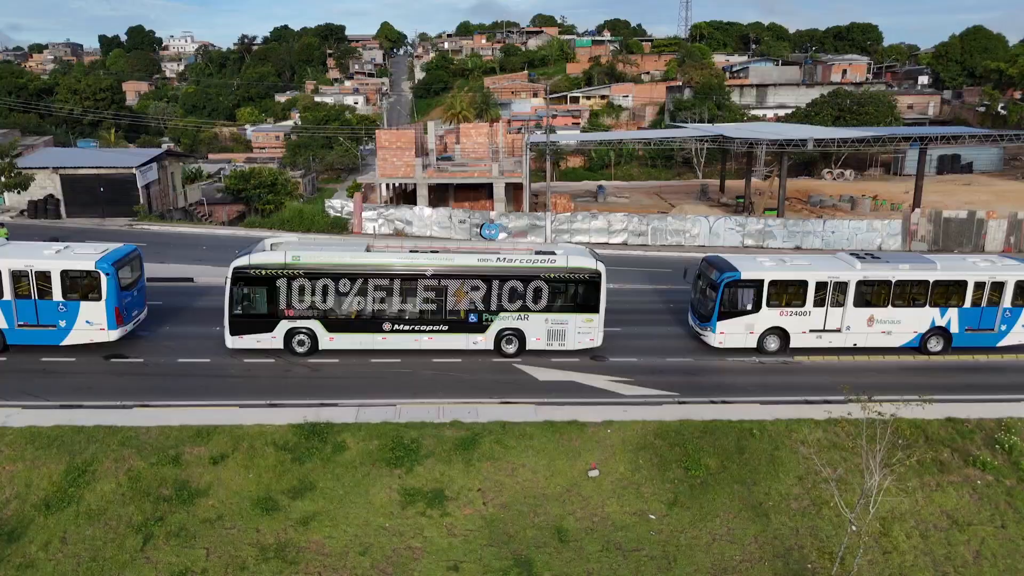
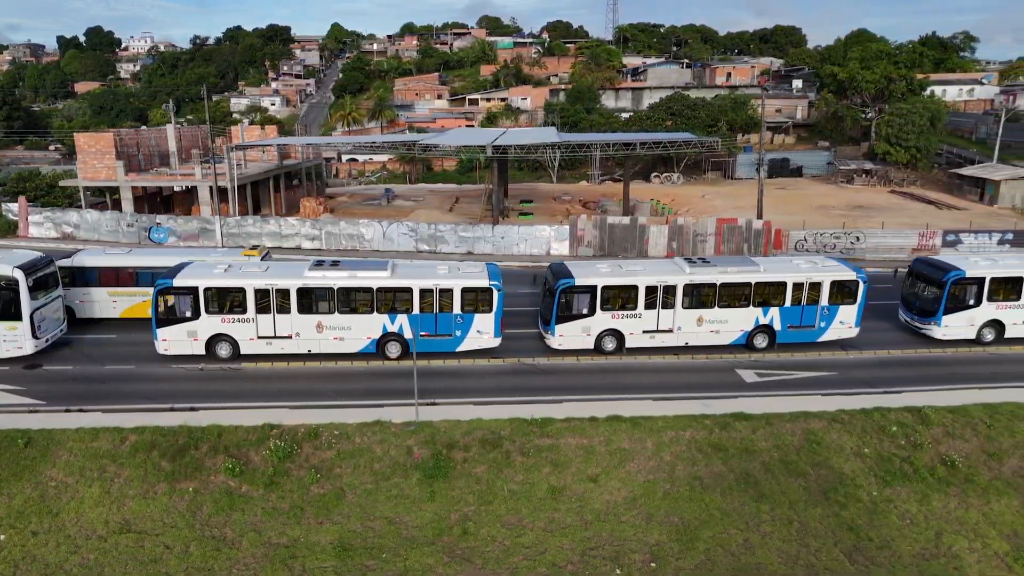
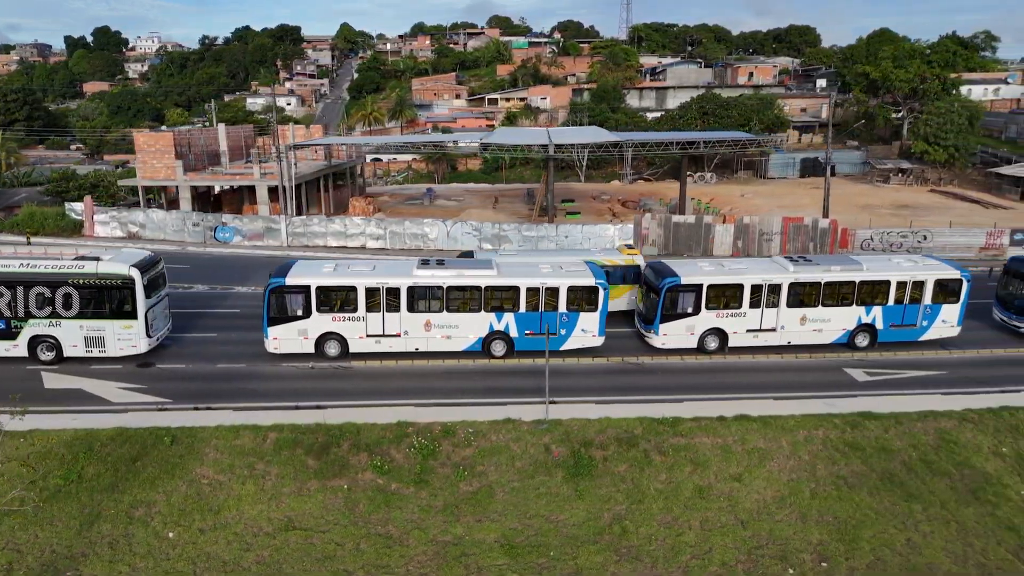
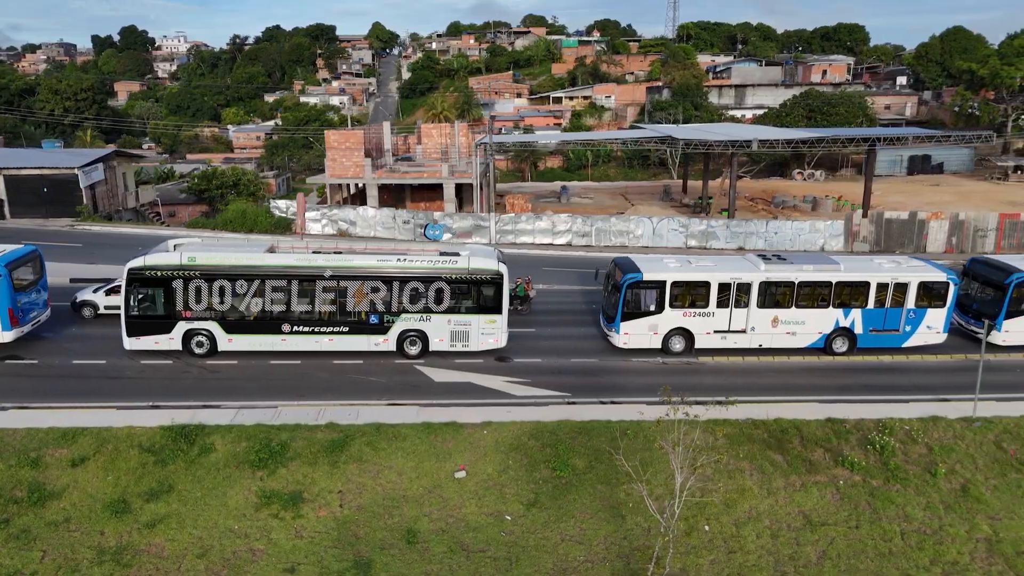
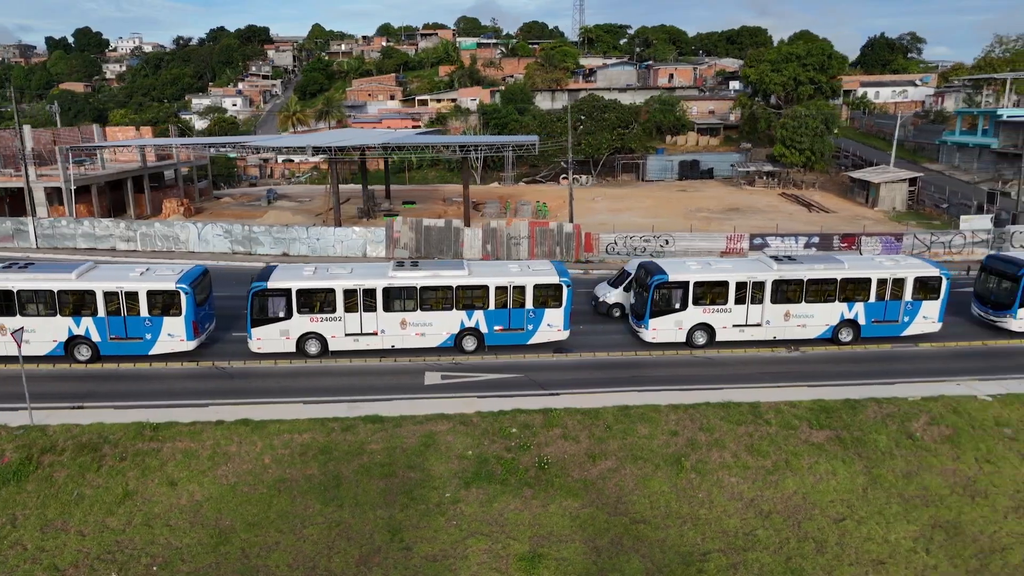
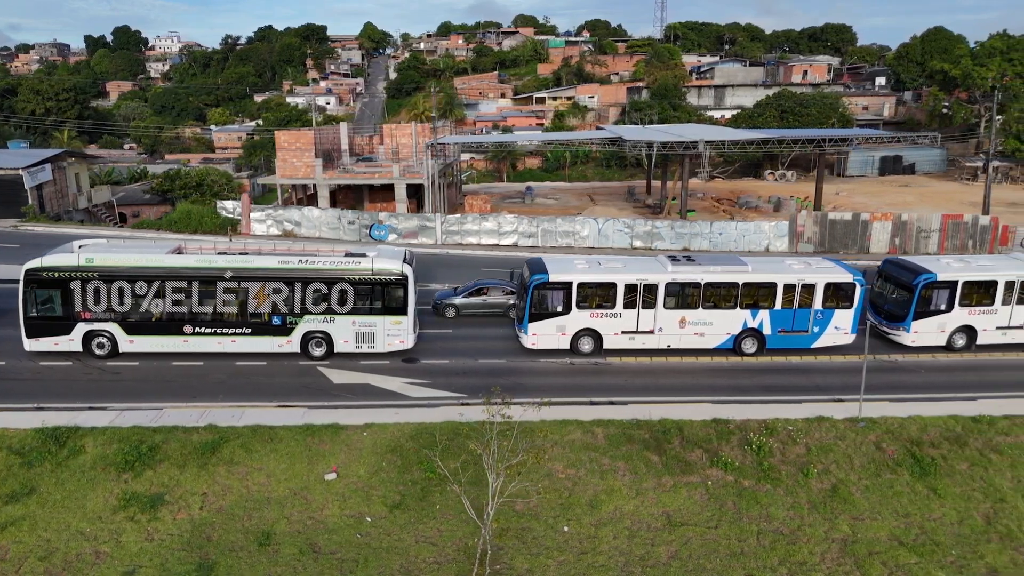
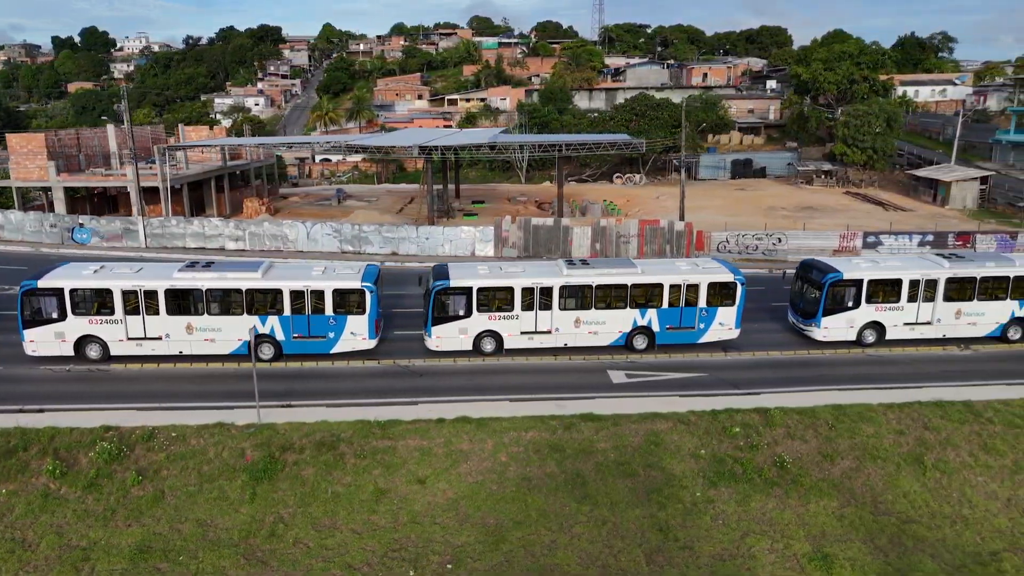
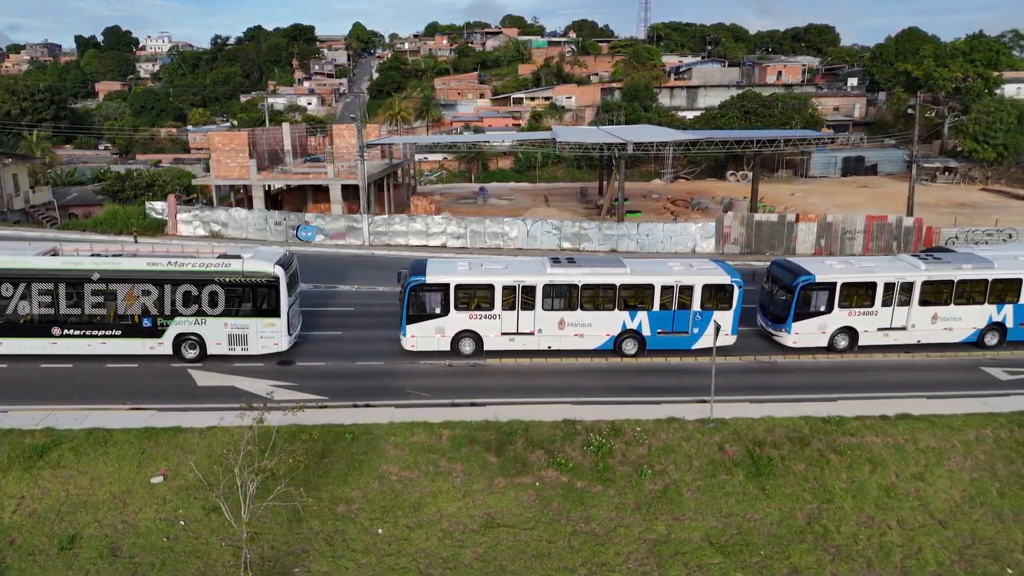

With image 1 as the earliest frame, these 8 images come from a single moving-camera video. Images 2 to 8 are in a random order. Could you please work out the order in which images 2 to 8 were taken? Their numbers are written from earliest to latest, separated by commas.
4, 6, 8, 3, 2, 7, 5
